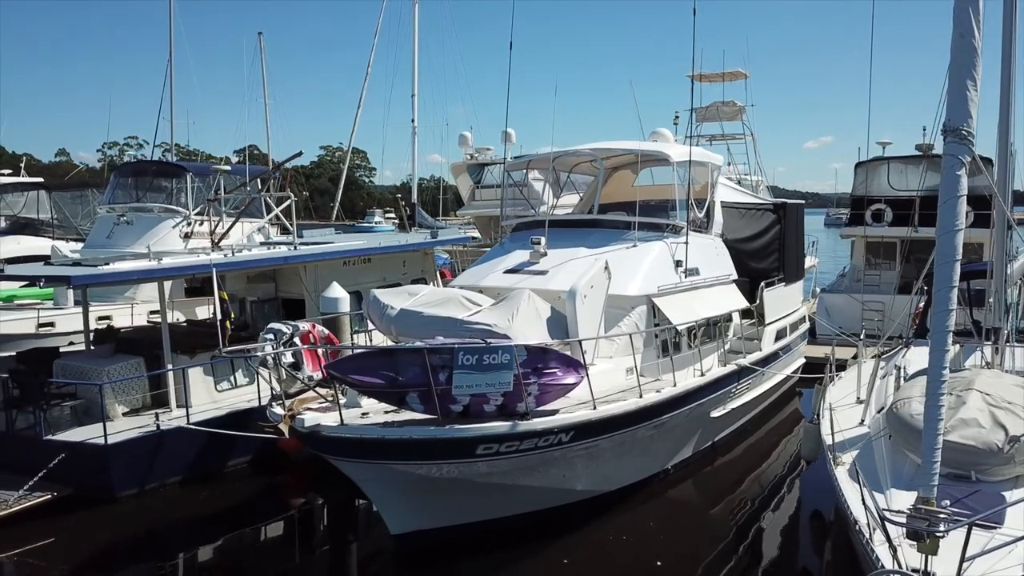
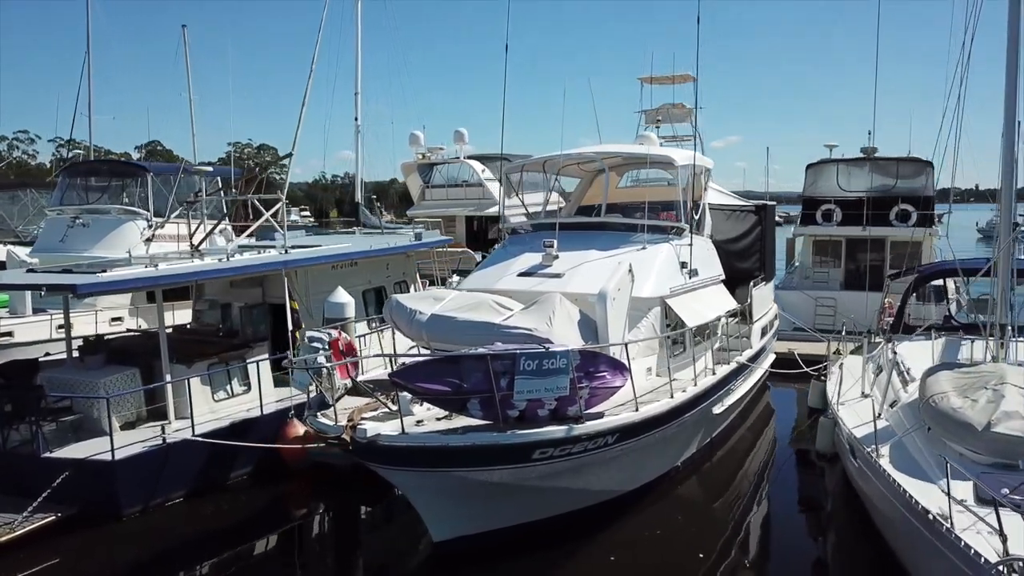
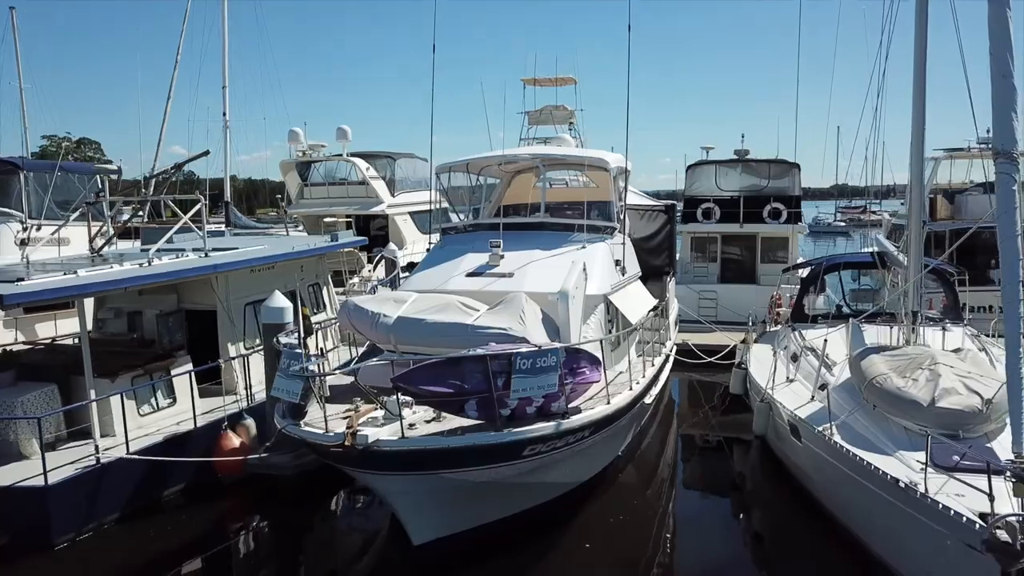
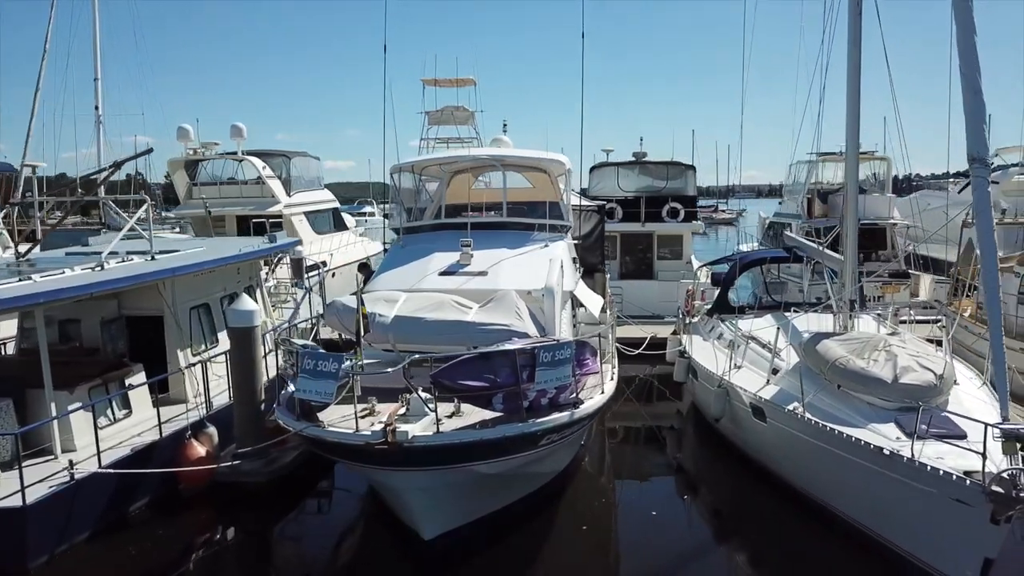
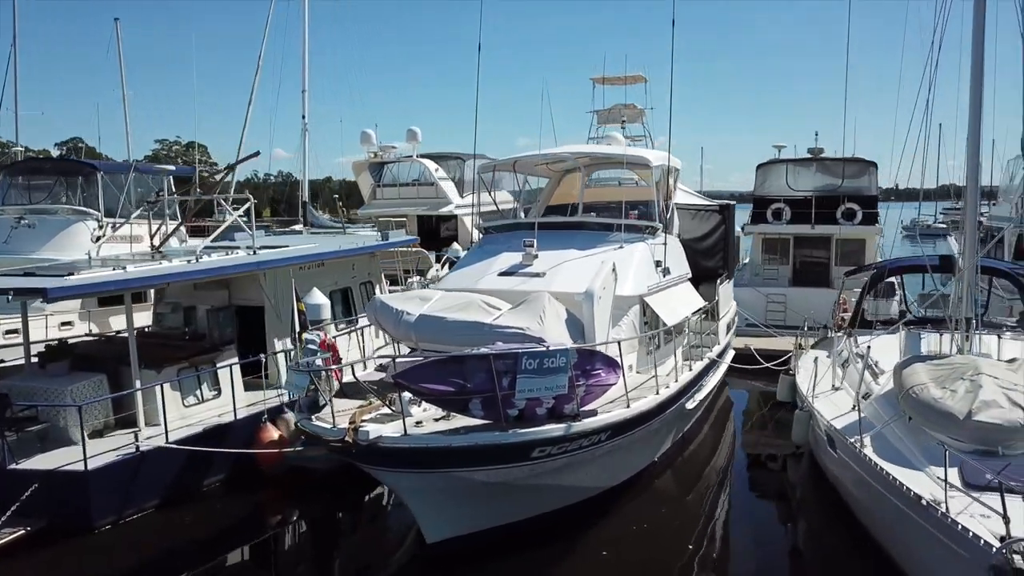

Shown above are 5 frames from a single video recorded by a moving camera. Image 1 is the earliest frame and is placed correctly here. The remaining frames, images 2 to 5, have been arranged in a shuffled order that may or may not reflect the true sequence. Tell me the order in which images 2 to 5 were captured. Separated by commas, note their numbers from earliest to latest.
2, 5, 3, 4
